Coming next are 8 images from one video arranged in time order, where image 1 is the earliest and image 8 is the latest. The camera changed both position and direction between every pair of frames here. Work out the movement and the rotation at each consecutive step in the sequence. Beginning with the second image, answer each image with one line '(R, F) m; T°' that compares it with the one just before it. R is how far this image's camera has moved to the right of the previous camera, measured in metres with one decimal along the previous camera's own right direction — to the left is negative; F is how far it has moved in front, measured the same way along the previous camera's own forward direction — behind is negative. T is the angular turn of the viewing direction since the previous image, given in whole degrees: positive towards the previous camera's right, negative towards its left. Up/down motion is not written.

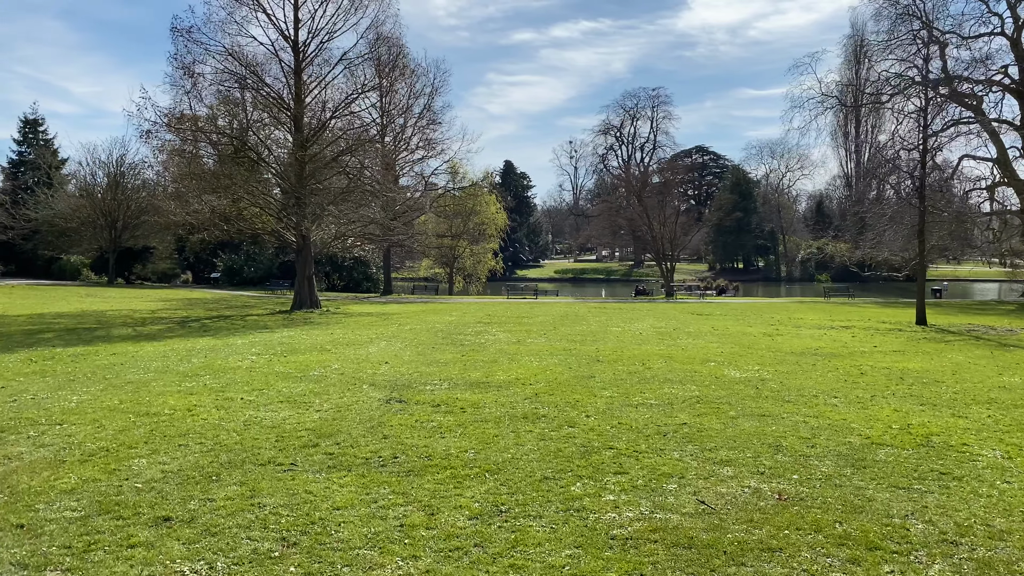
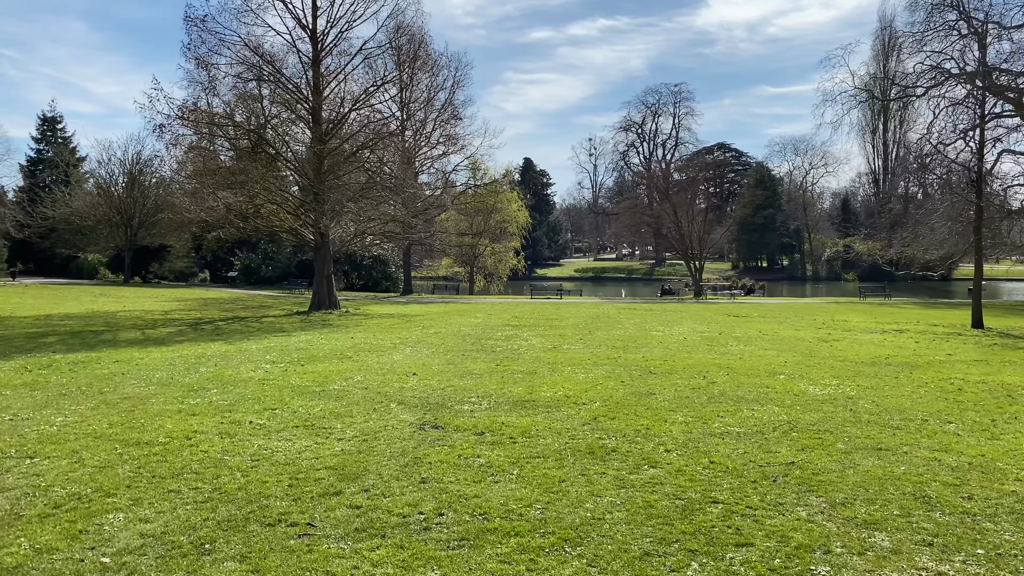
(-0.3, +1.3) m; -1°
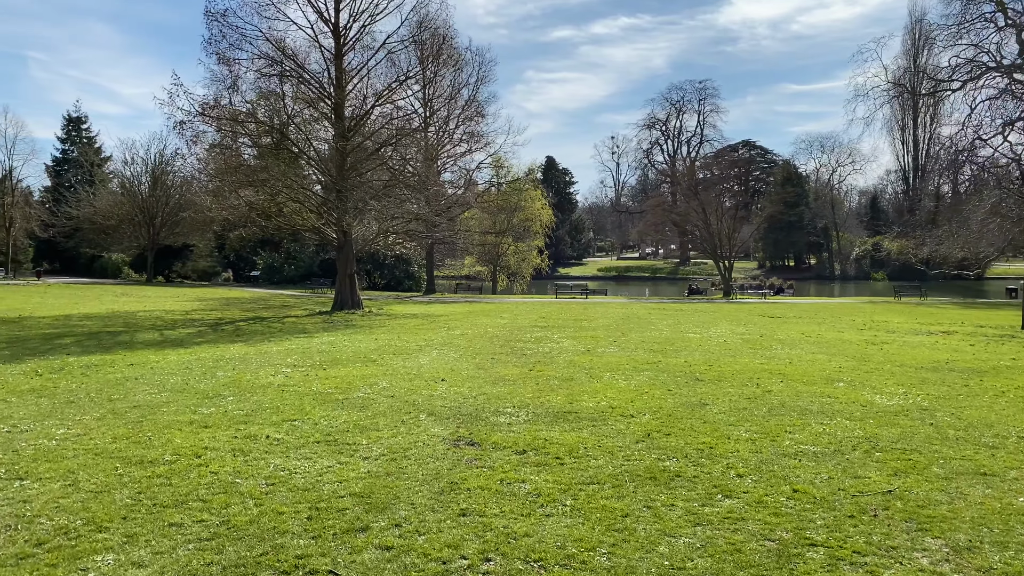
(-0.2, +0.7) m; -1°
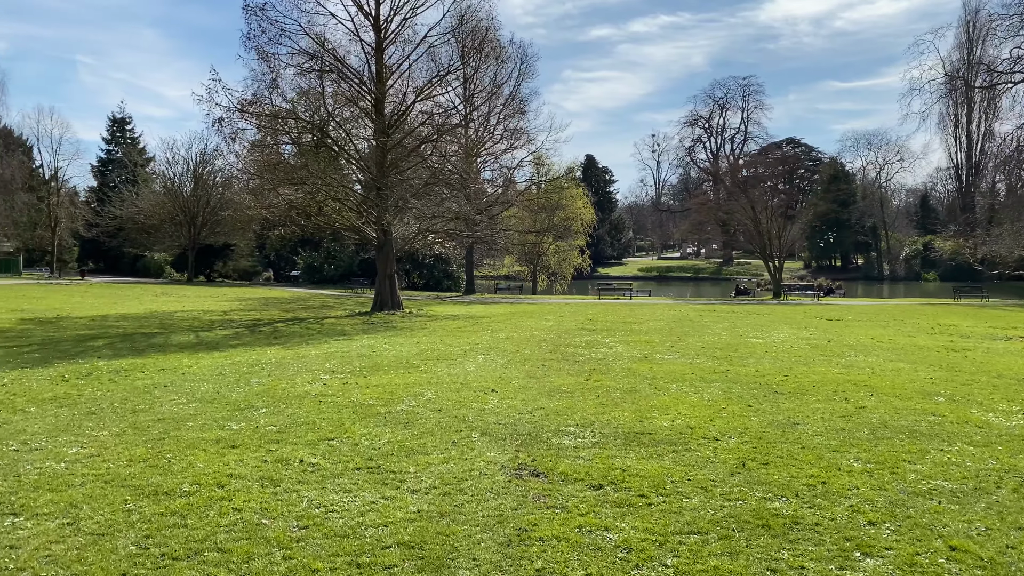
(-0.2, +0.9) m; -3°
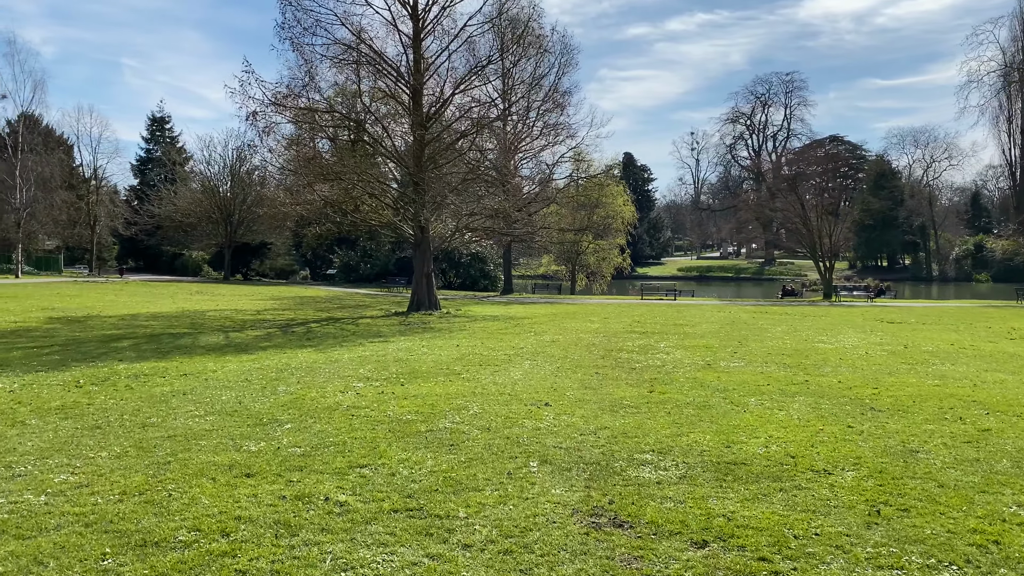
(-0.2, +1.1) m; -2°
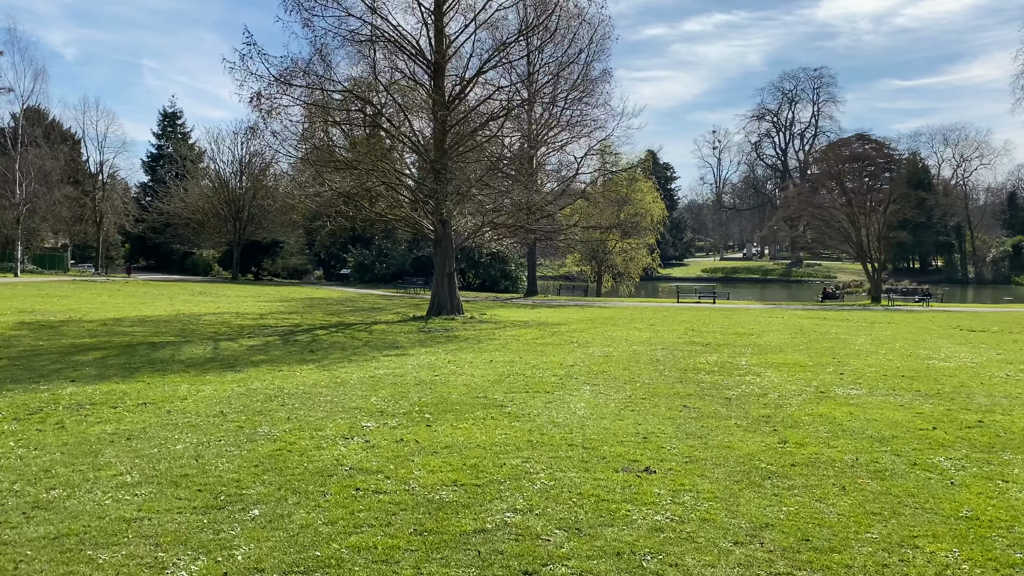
(-0.4, +2.7) m; -1°
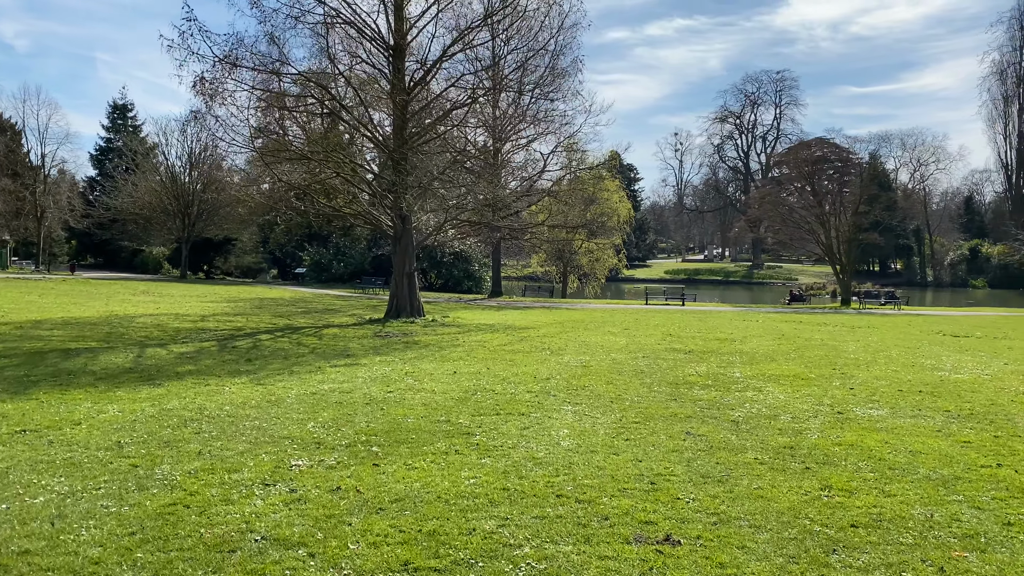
(-0.1, +1.5) m; +3°
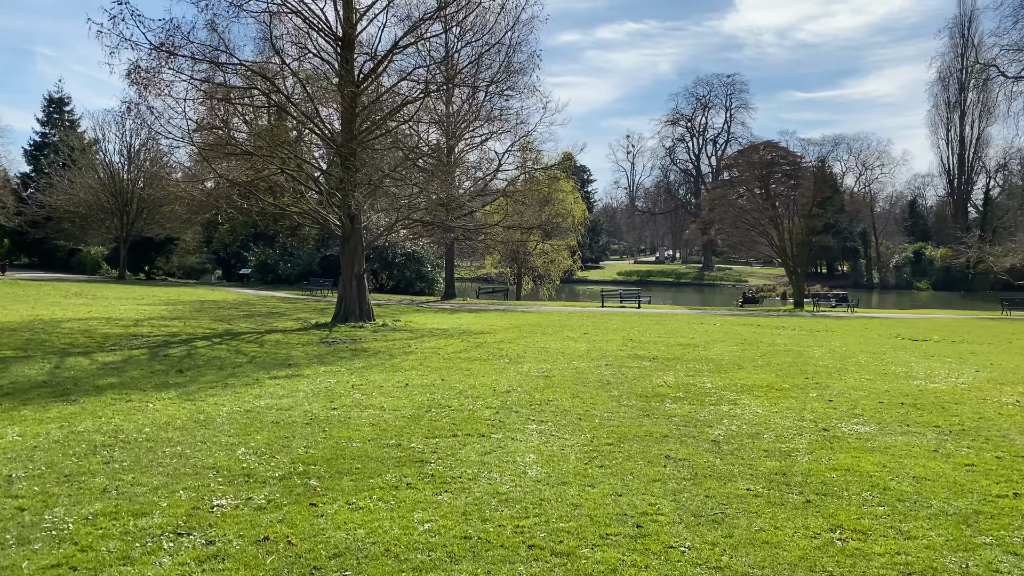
(-0.1, +0.8) m; +3°
